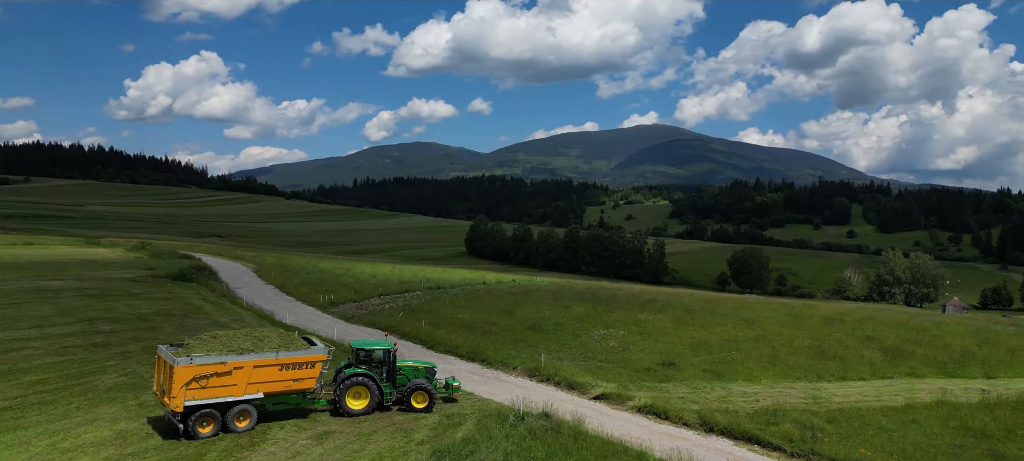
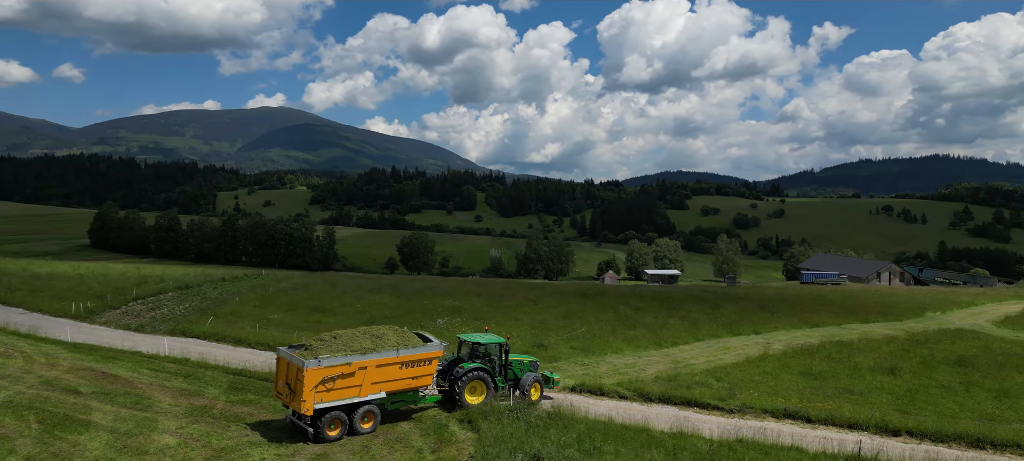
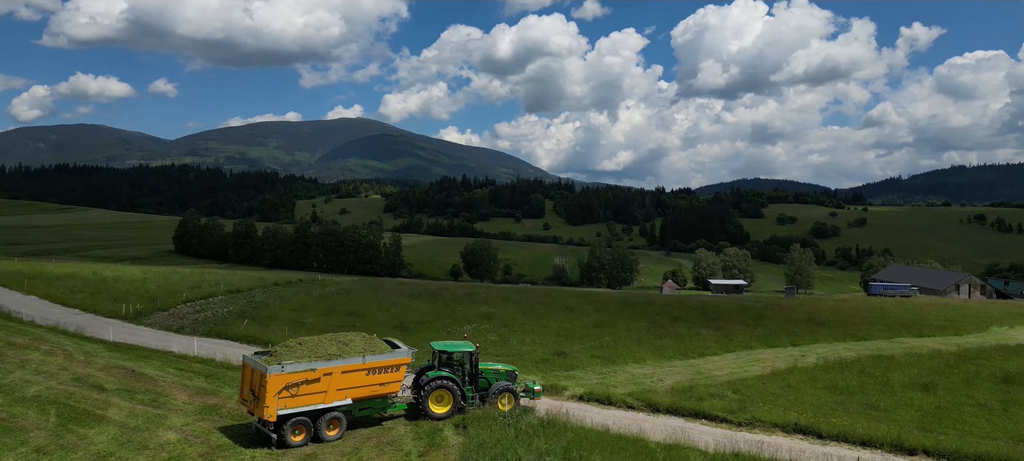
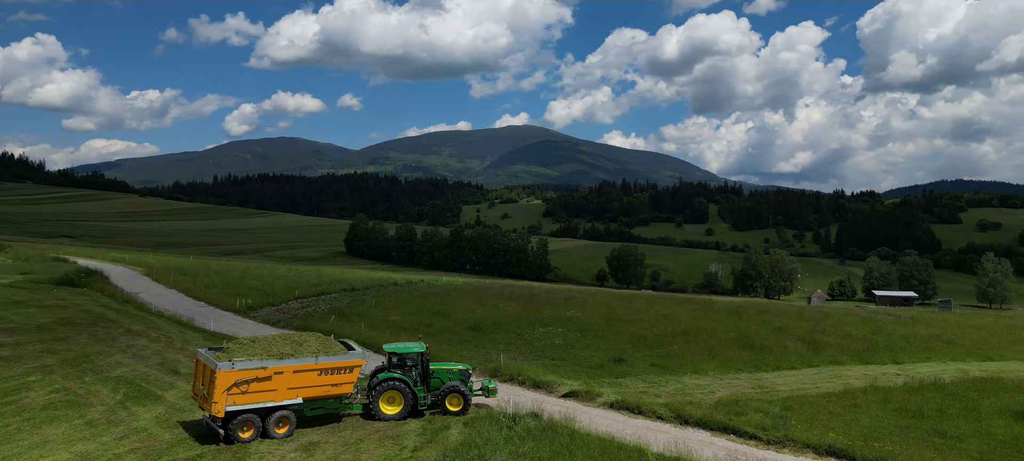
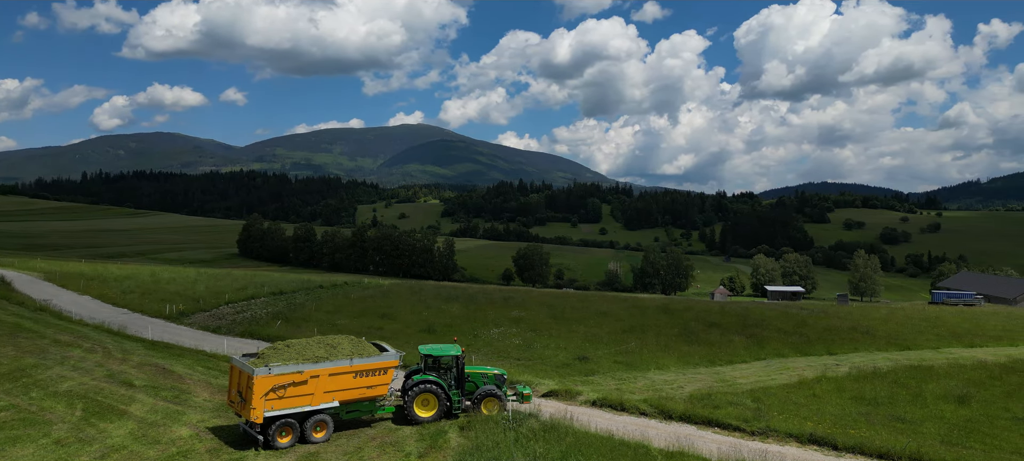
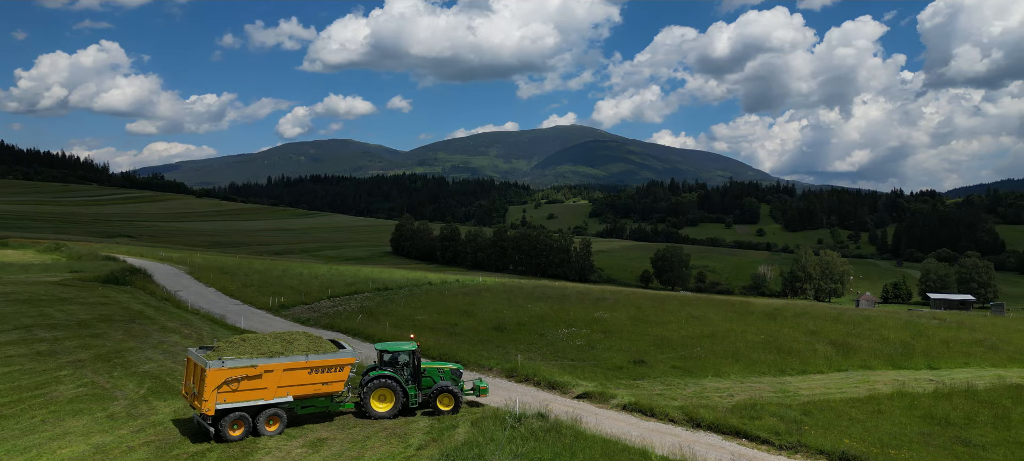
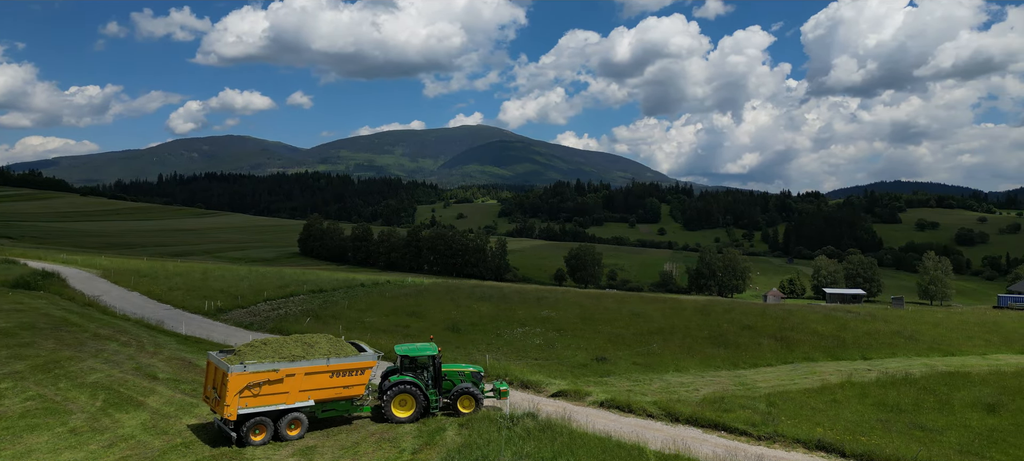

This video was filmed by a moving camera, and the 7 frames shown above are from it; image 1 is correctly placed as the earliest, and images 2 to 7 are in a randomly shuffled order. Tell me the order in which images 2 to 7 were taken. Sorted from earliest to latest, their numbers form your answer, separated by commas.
6, 4, 7, 5, 3, 2
